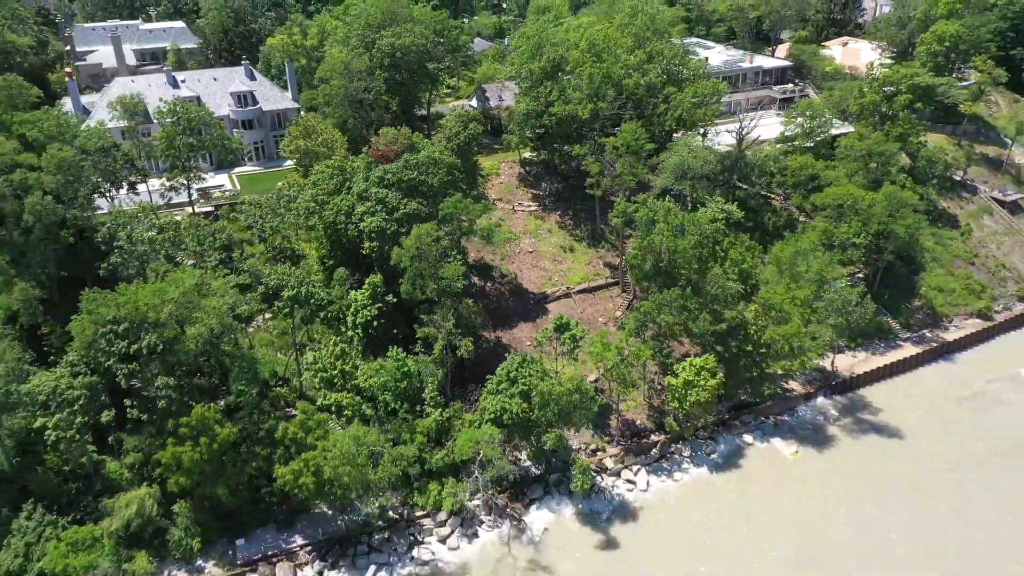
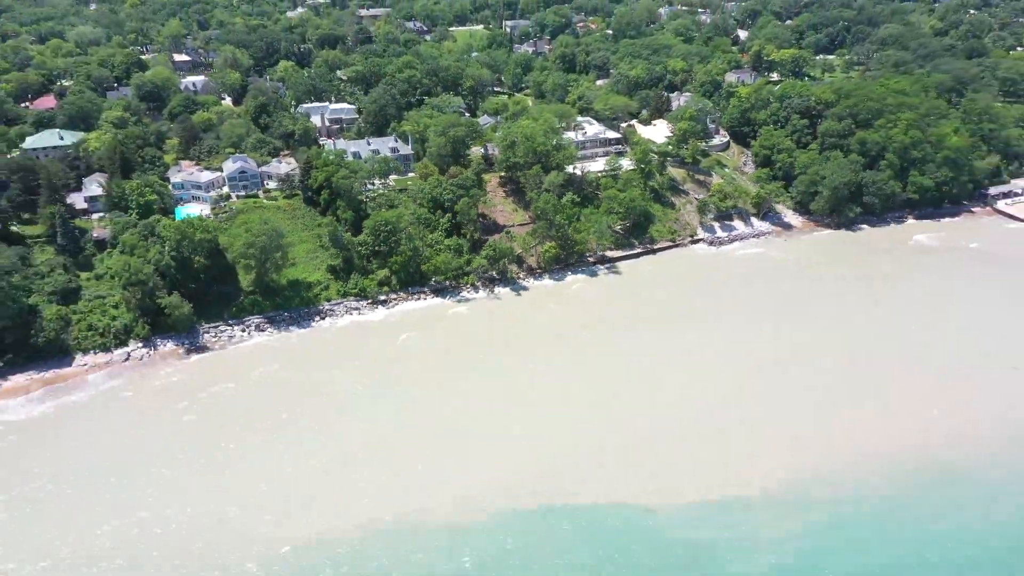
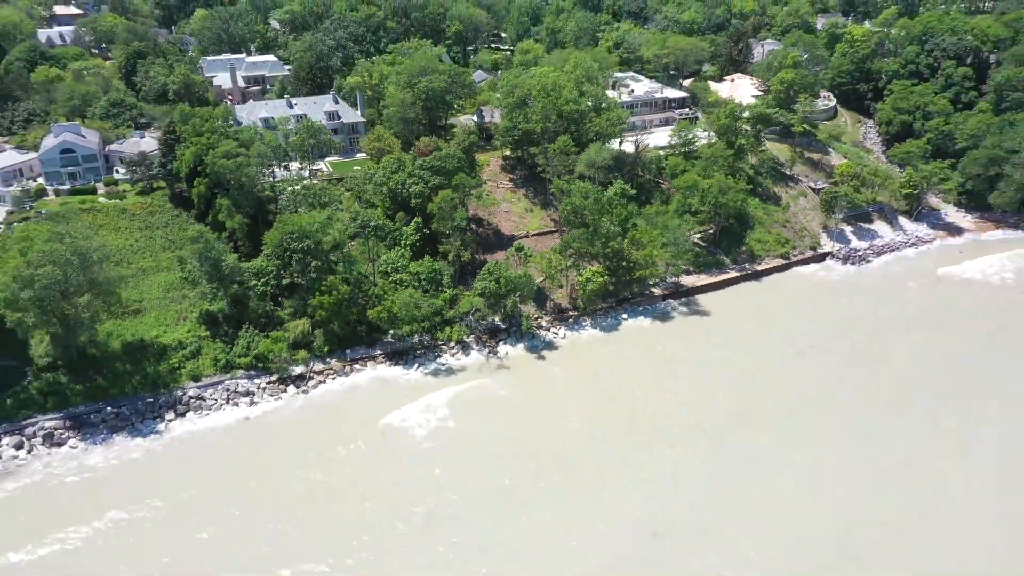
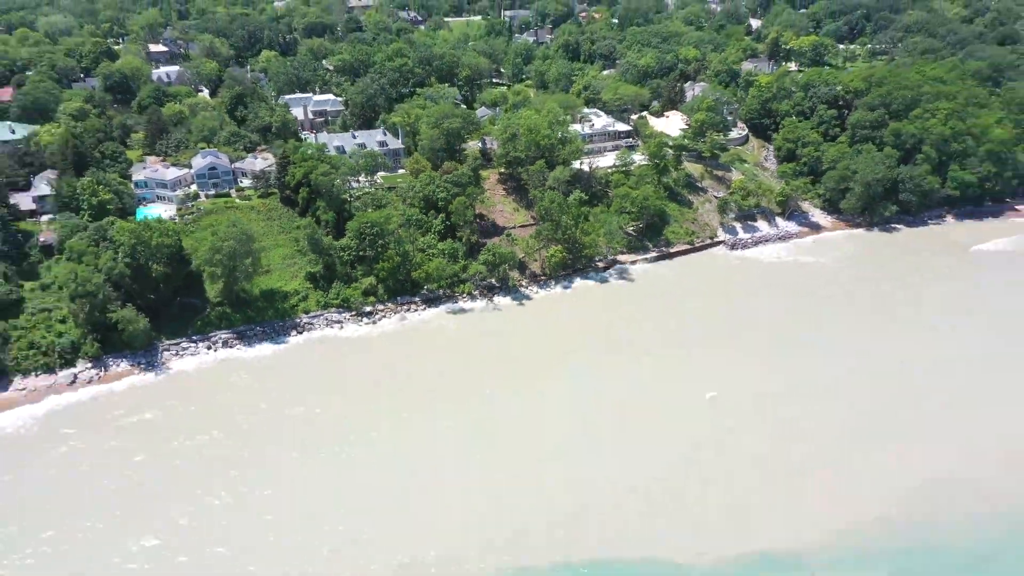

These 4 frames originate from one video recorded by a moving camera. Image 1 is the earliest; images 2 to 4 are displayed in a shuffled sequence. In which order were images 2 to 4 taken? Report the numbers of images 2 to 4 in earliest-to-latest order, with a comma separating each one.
3, 4, 2
